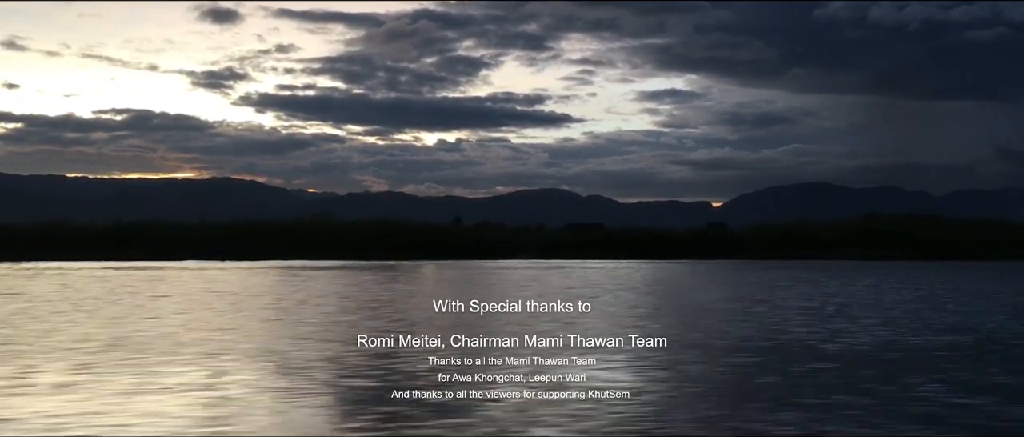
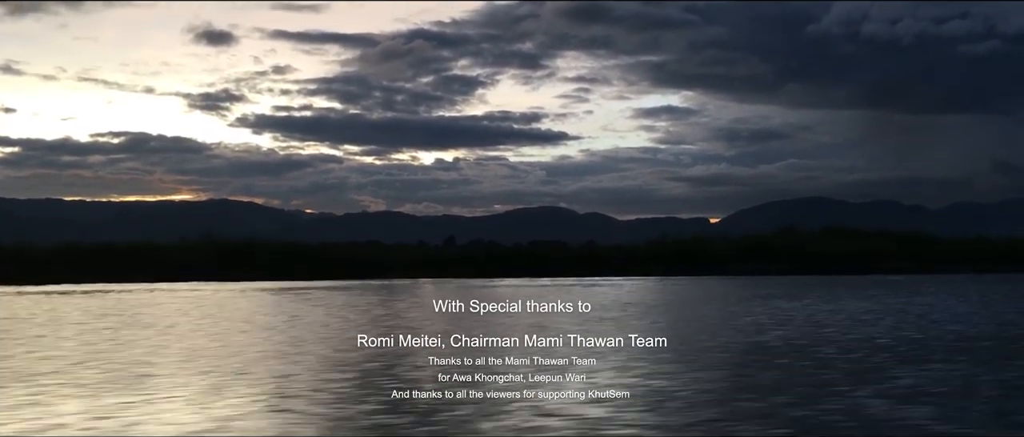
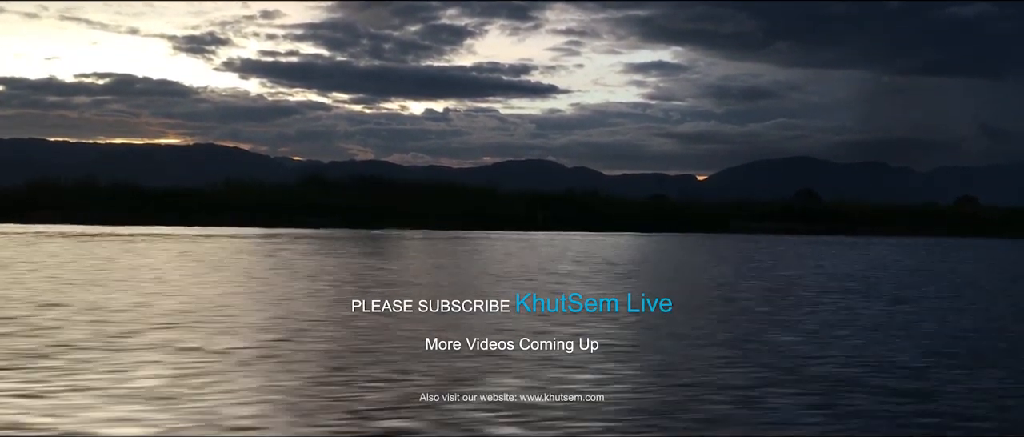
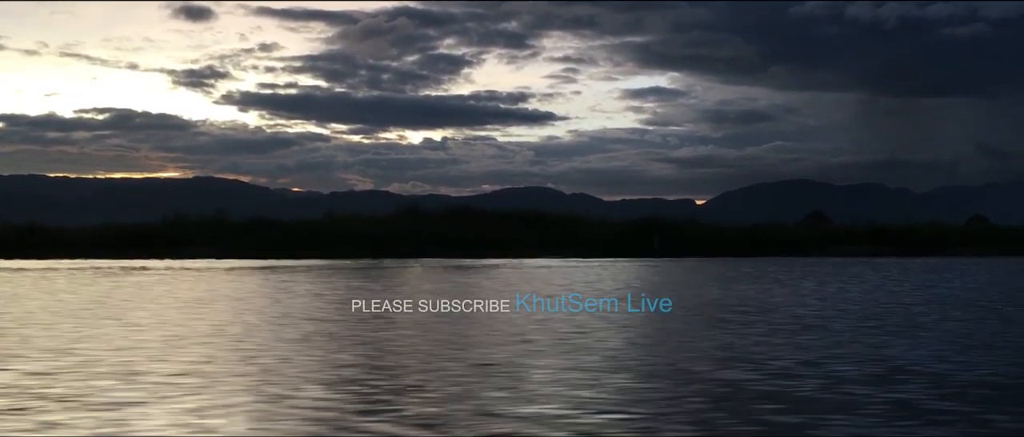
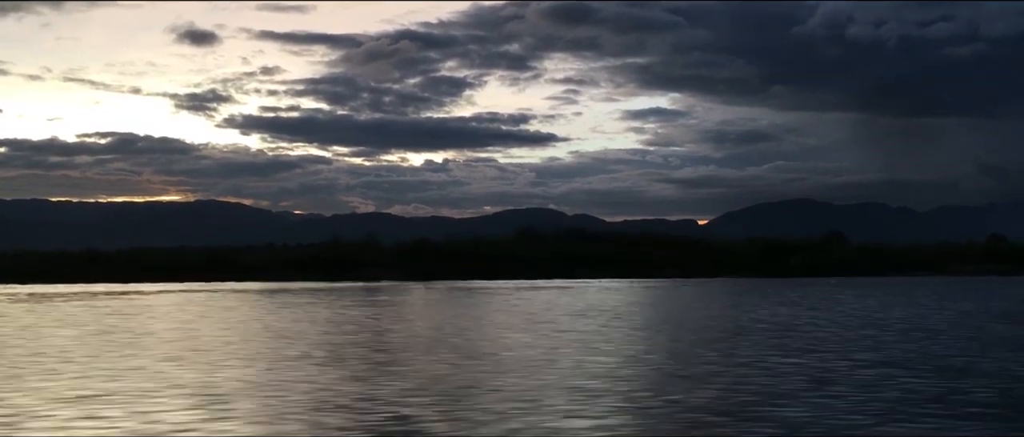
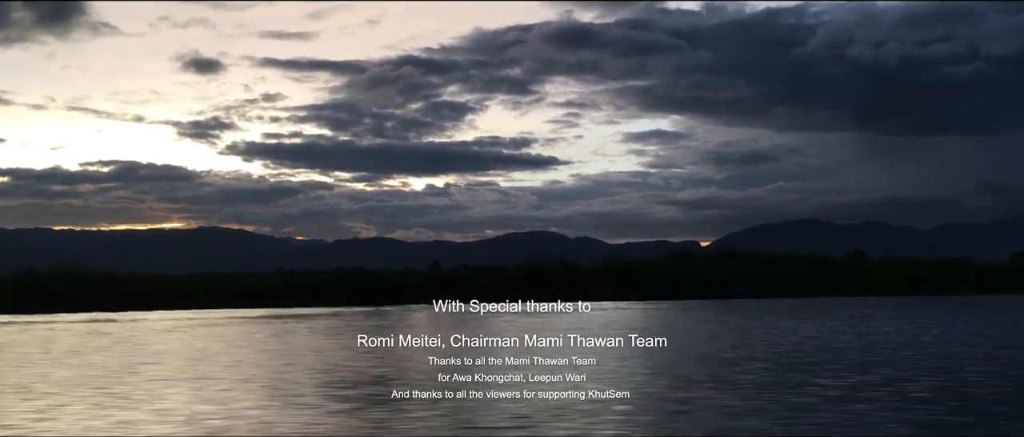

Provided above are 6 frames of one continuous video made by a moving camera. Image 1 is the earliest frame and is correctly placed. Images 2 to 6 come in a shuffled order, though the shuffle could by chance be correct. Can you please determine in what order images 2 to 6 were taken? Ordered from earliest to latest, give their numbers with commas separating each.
2, 6, 5, 4, 3
